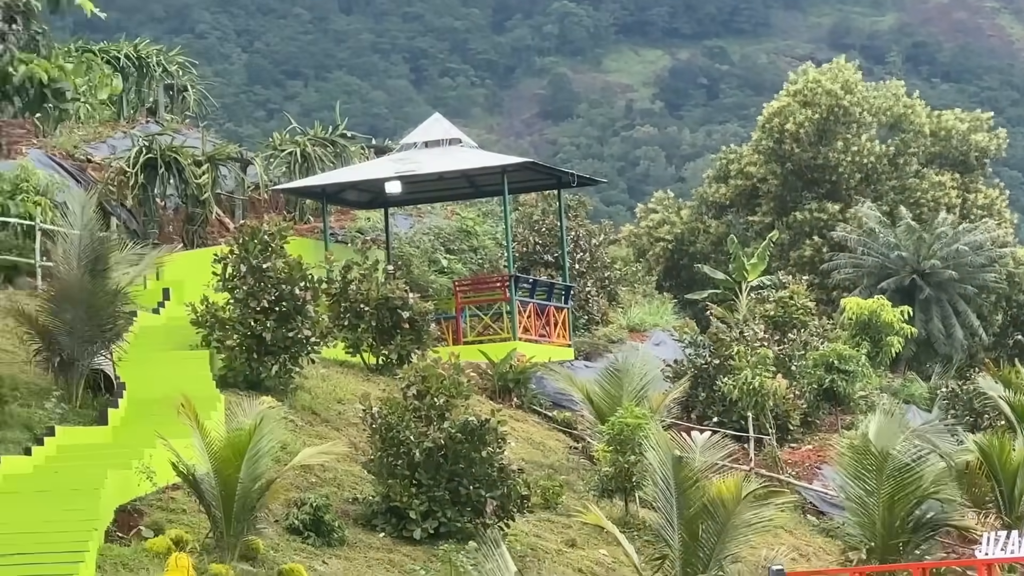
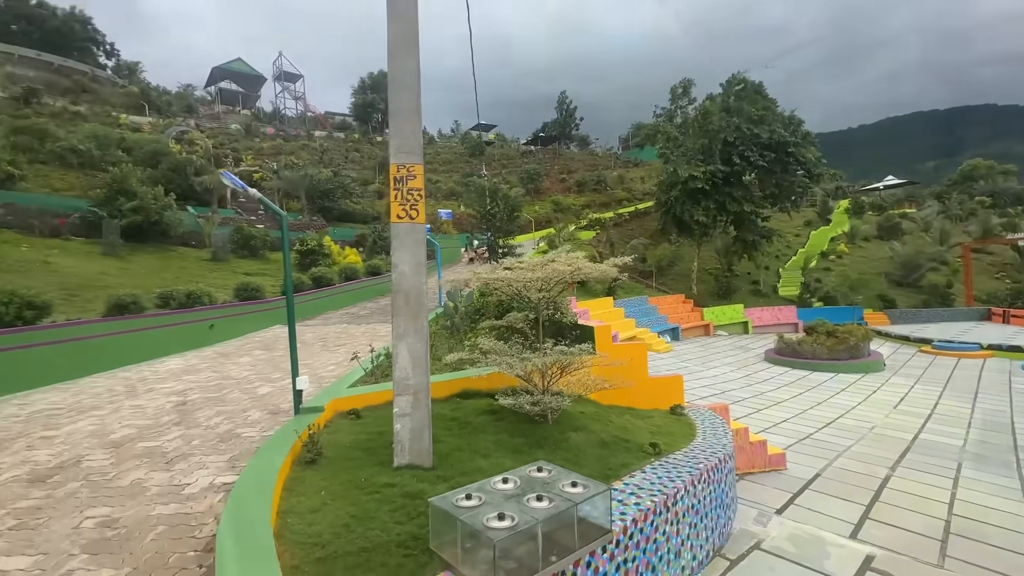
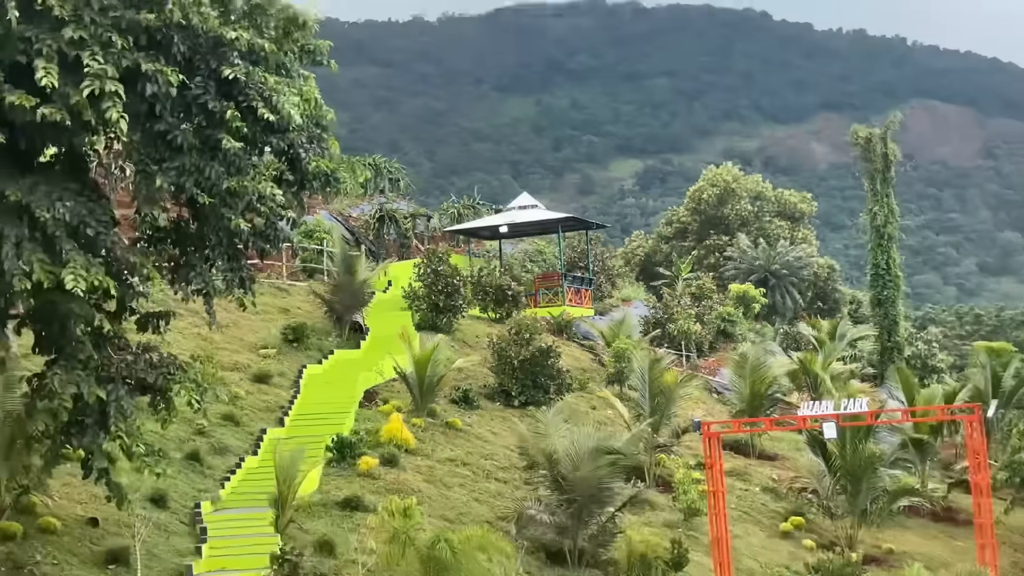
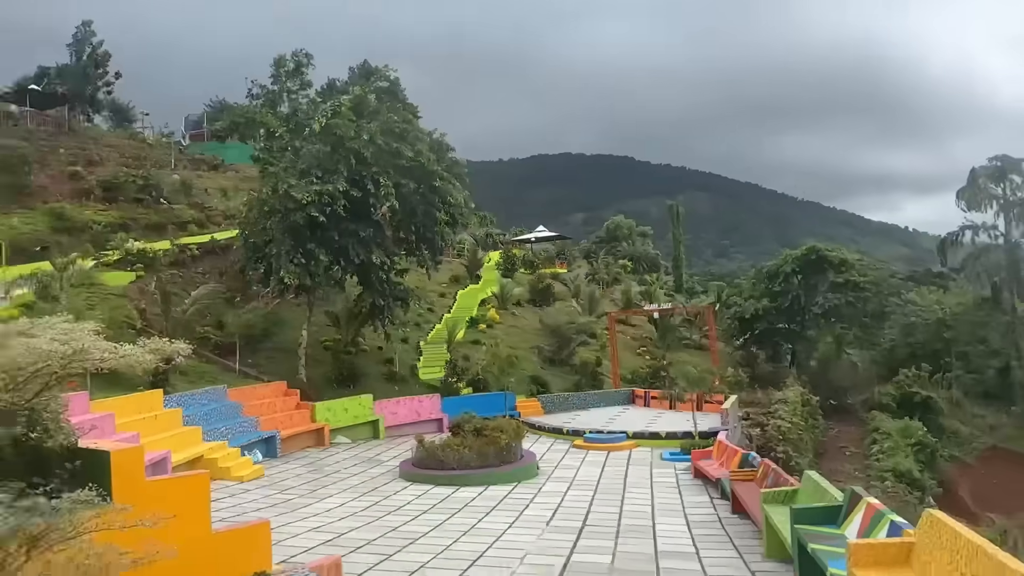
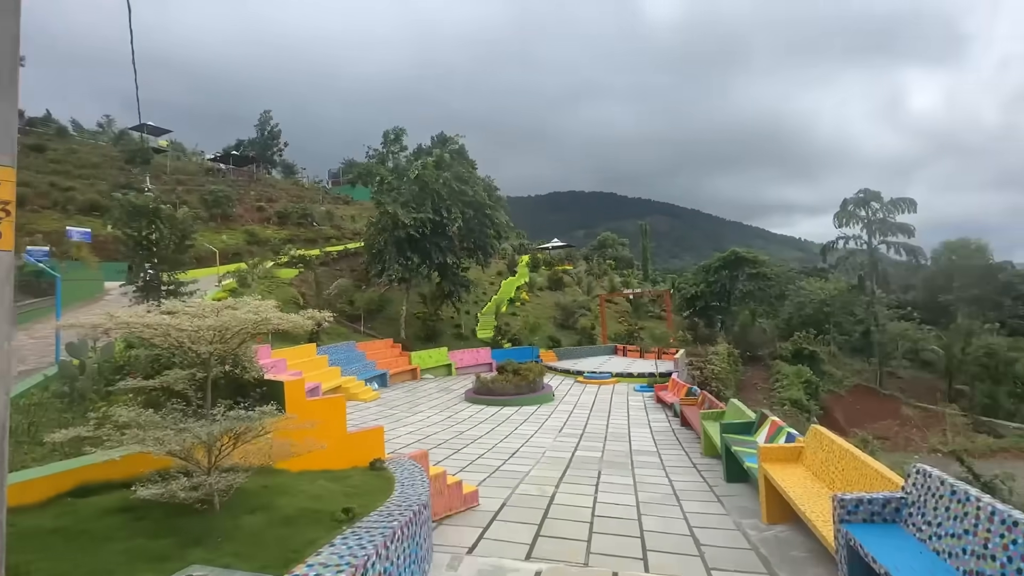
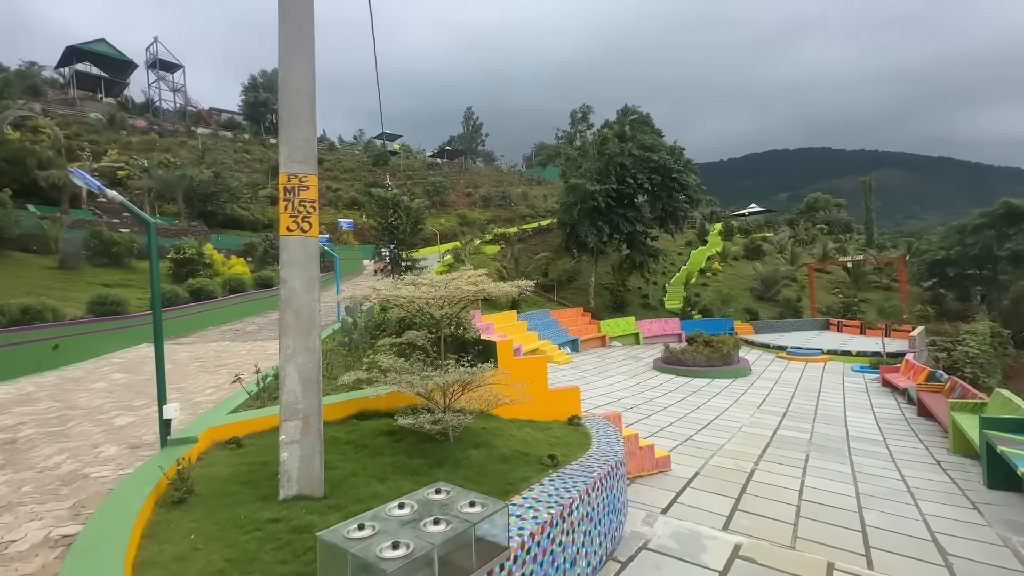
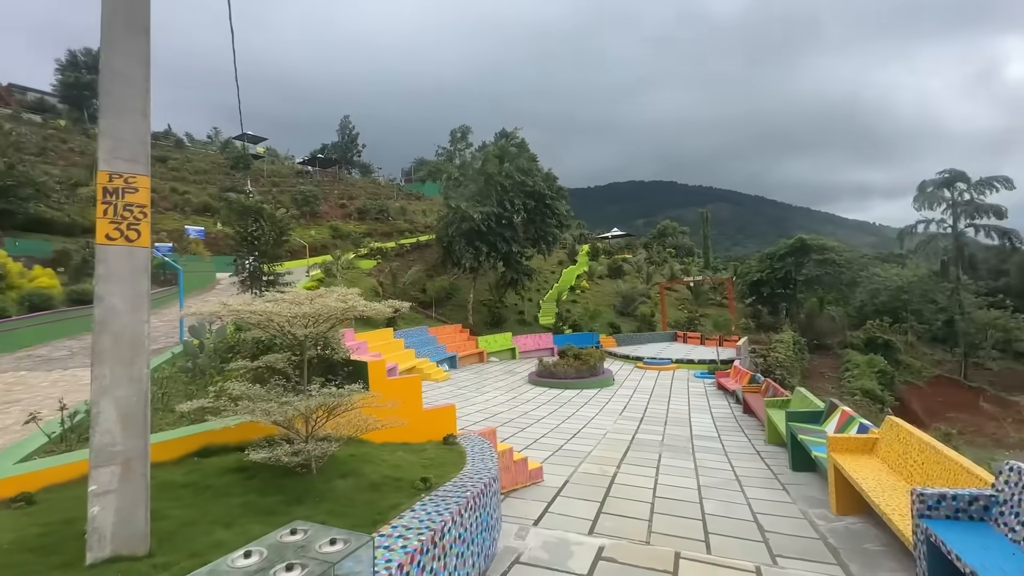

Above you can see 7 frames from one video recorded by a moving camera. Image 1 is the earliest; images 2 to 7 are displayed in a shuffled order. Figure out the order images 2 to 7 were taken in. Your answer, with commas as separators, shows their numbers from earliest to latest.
3, 4, 5, 7, 6, 2
